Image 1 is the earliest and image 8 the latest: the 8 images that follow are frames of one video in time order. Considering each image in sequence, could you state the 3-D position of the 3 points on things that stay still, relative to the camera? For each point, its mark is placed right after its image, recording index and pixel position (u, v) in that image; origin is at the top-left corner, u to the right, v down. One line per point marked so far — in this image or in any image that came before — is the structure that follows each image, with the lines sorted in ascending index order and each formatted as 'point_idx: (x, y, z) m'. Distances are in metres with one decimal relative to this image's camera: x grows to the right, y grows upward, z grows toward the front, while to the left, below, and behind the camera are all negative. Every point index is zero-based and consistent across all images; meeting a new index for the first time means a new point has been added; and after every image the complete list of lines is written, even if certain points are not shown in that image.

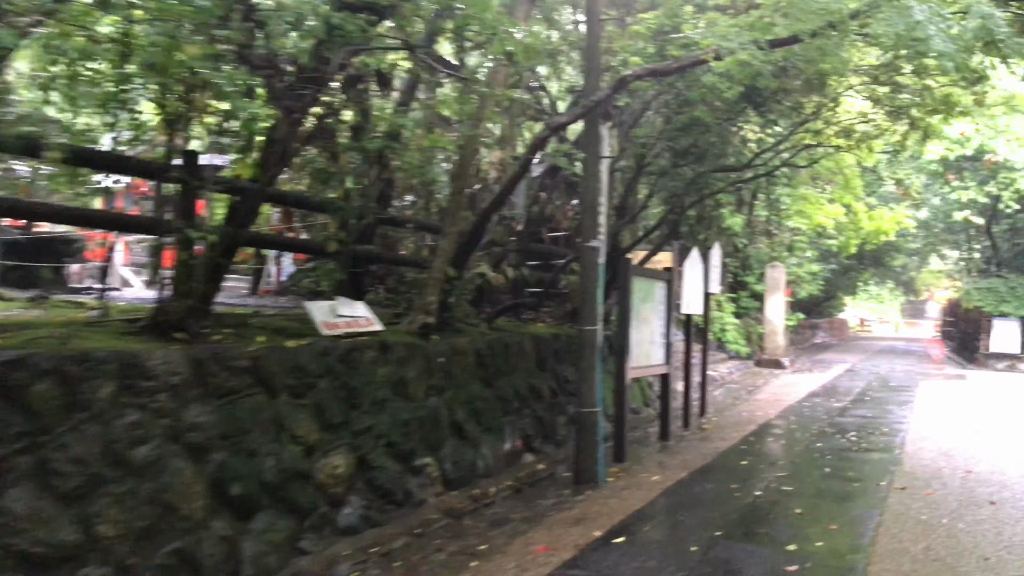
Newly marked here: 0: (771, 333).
0: (+4.5, -0.8, +14.9) m
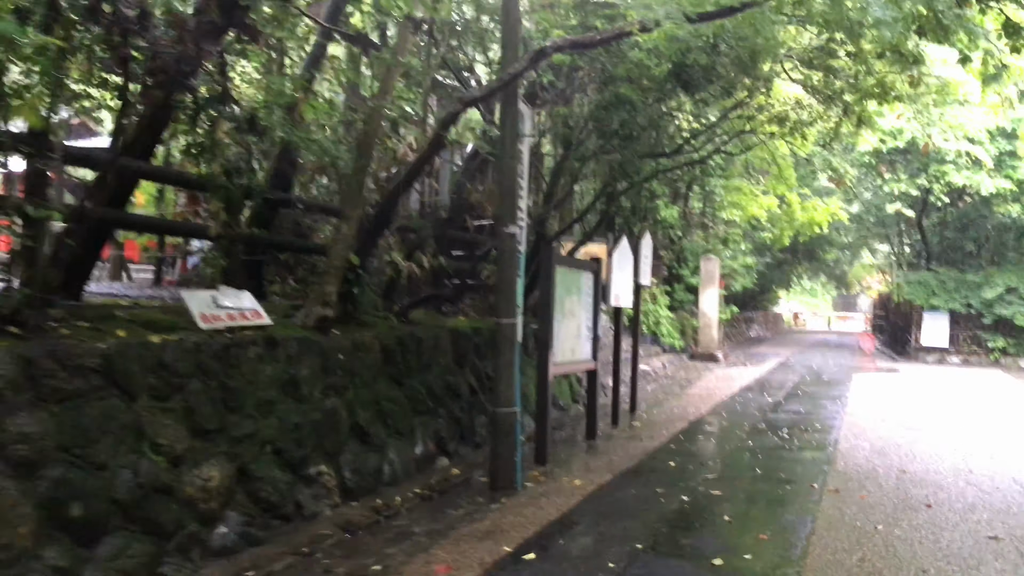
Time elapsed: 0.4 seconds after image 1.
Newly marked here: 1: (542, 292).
0: (+3.3, -0.7, +14.7) m
1: (+0.2, 0.0, +5.9) m
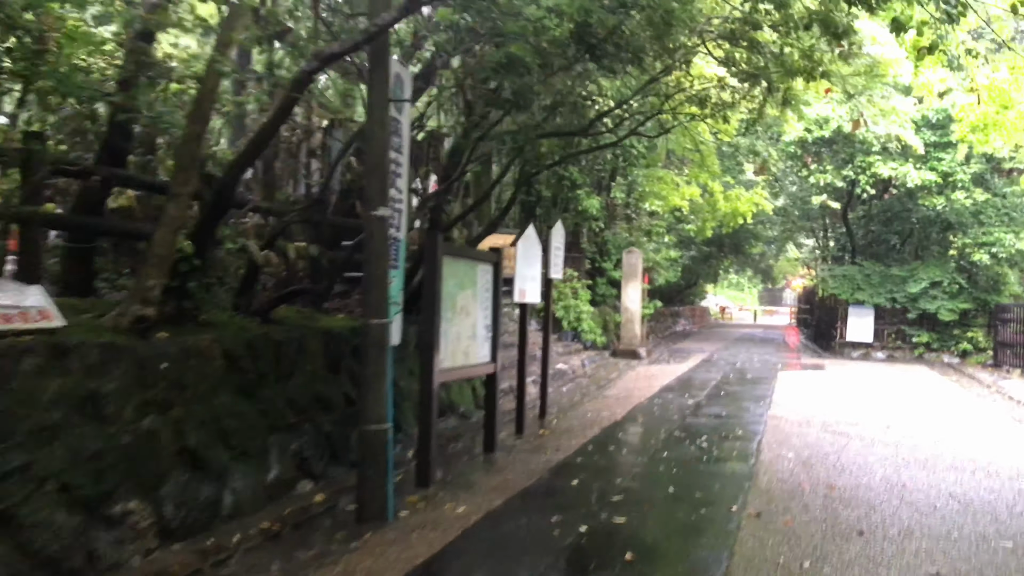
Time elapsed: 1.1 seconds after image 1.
0: (+1.9, -0.6, +14.1) m
1: (-0.5, 0.0, +5.1) m
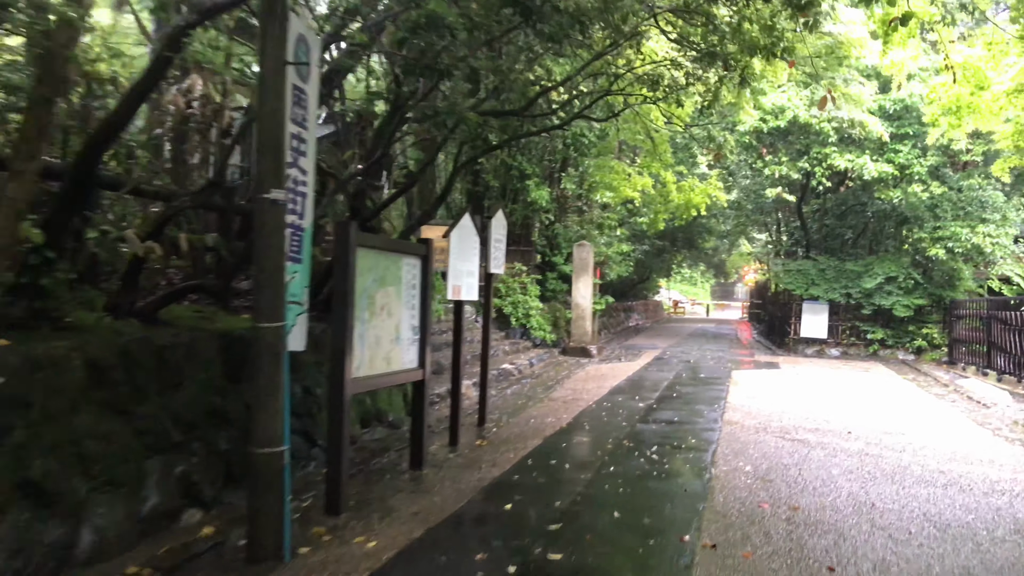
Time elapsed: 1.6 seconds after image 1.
0: (+1.1, -0.5, +13.6) m
1: (-0.9, 0.0, +4.4) m
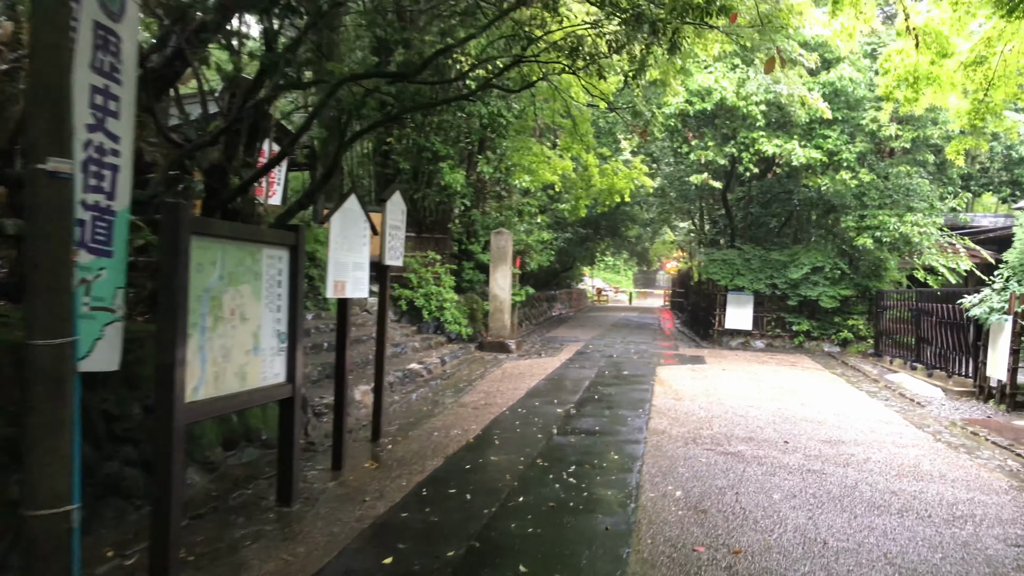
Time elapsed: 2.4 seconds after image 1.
0: (-0.2, -0.3, +12.7) m
1: (-1.4, 0.0, +3.4) m
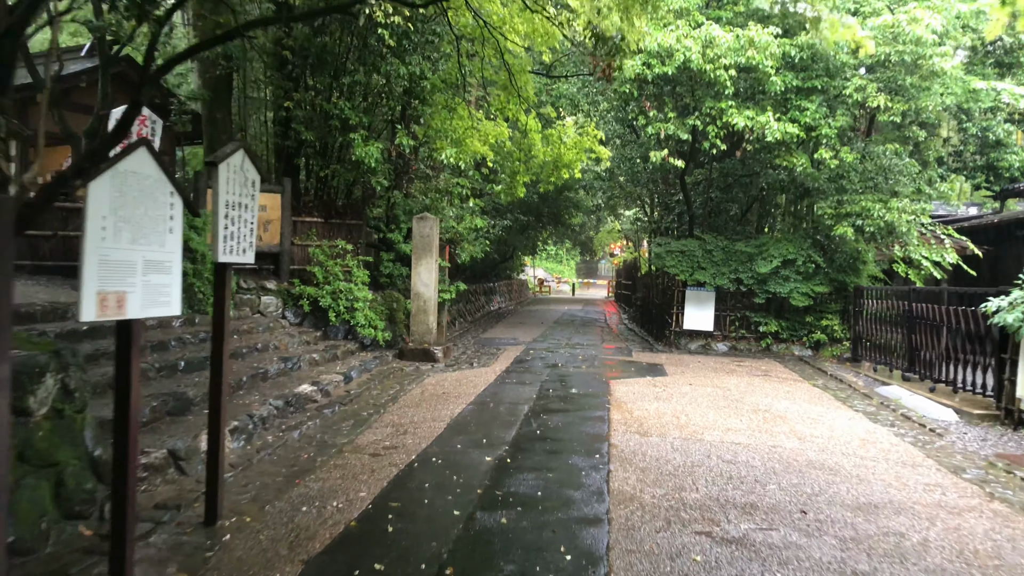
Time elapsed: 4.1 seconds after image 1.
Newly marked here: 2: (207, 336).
0: (-1.1, -0.3, +10.8) m
1: (-1.7, -0.1, +1.4) m
2: (-2.7, -0.4, +7.8) m
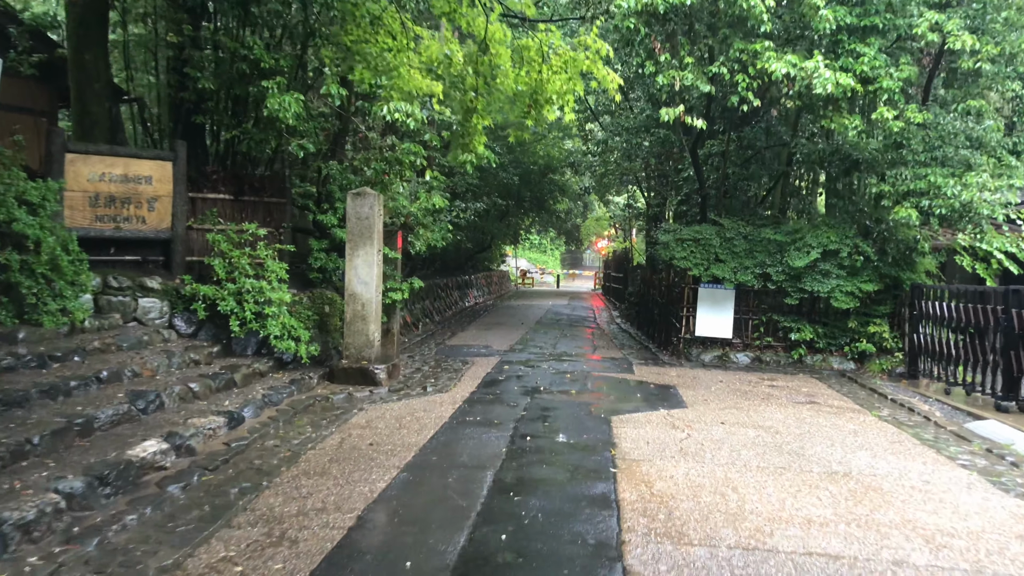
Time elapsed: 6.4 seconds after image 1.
0: (-1.5, -0.3, +8.3) m
1: (-1.8, -0.2, -1.1) m
2: (-3.0, -0.4, +5.2) m
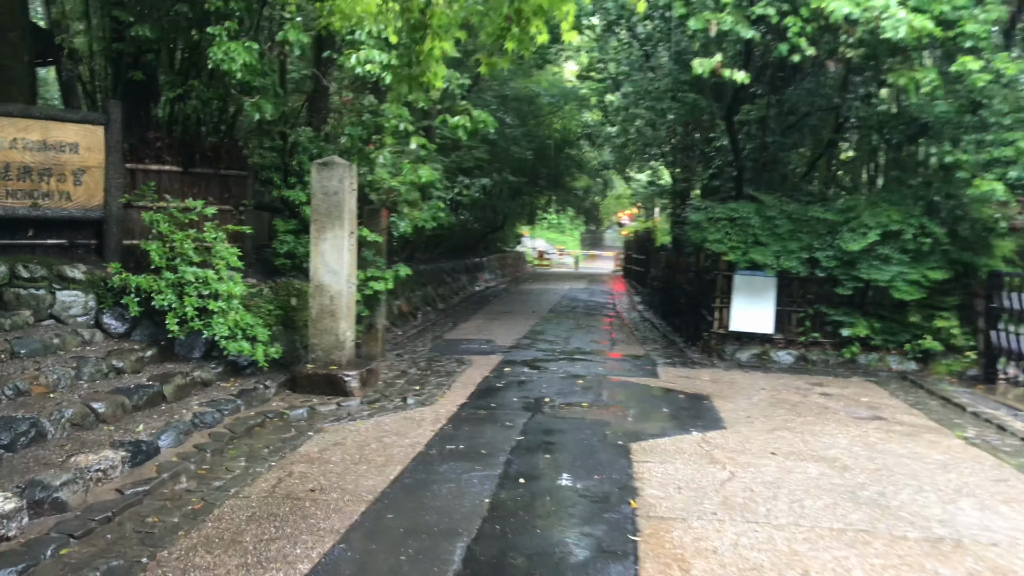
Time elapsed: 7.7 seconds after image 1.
0: (-1.4, -0.2, +6.9) m
1: (-2.0, -0.3, -2.5) m
2: (-3.1, -0.4, +3.9) m
